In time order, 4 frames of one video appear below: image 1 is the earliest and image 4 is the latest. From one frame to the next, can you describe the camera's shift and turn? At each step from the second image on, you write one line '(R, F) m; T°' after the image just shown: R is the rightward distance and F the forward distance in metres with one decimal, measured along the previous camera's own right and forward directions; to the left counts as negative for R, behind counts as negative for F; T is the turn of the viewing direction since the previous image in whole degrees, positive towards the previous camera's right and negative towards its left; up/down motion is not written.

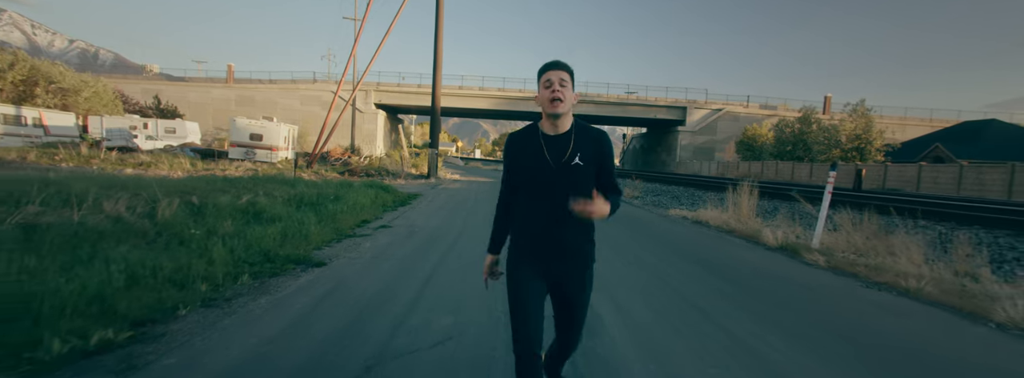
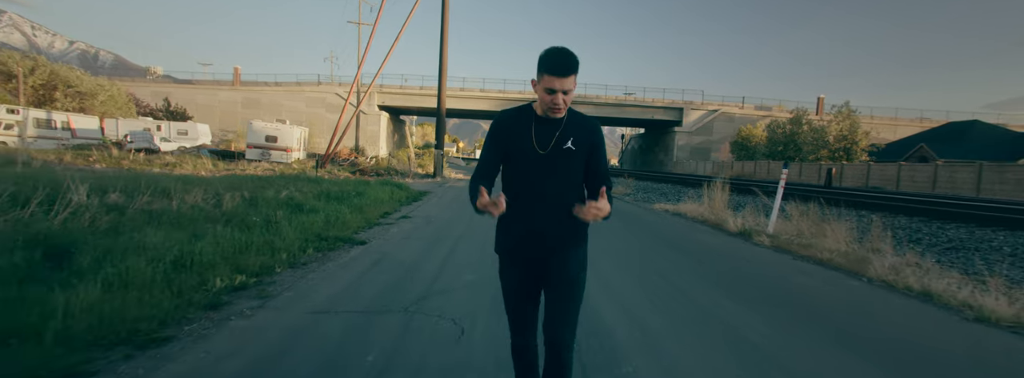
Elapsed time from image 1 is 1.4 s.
(-0.1, -1.5) m; 0°
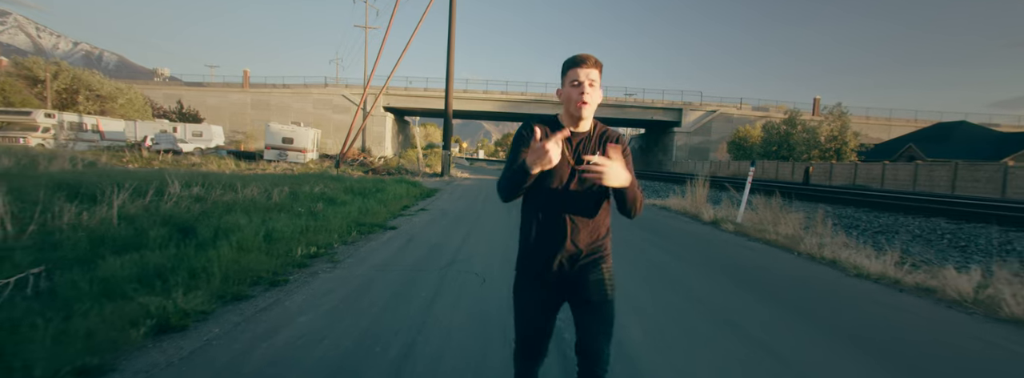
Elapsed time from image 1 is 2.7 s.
(-0.1, -1.6) m; 0°
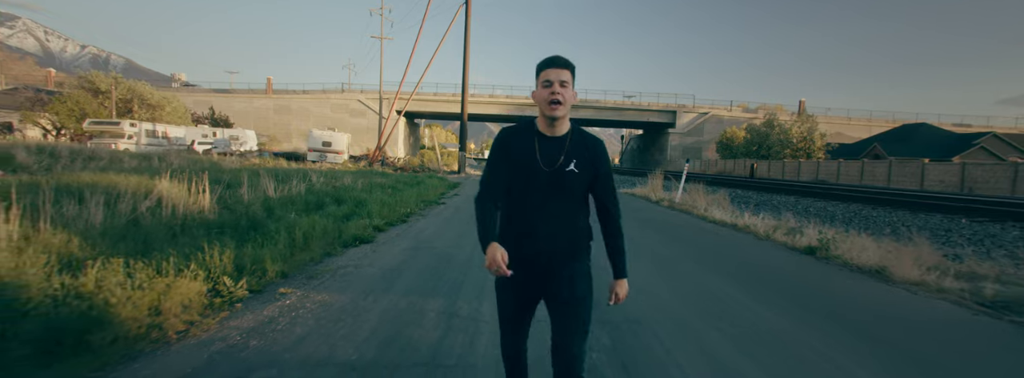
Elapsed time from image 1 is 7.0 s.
(-0.1, -4.8) m; -1°
